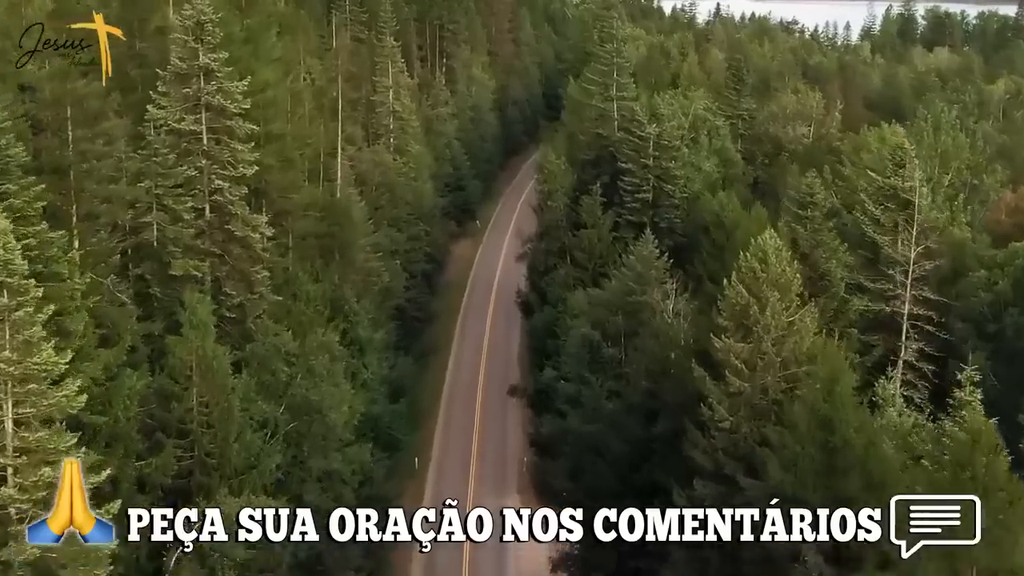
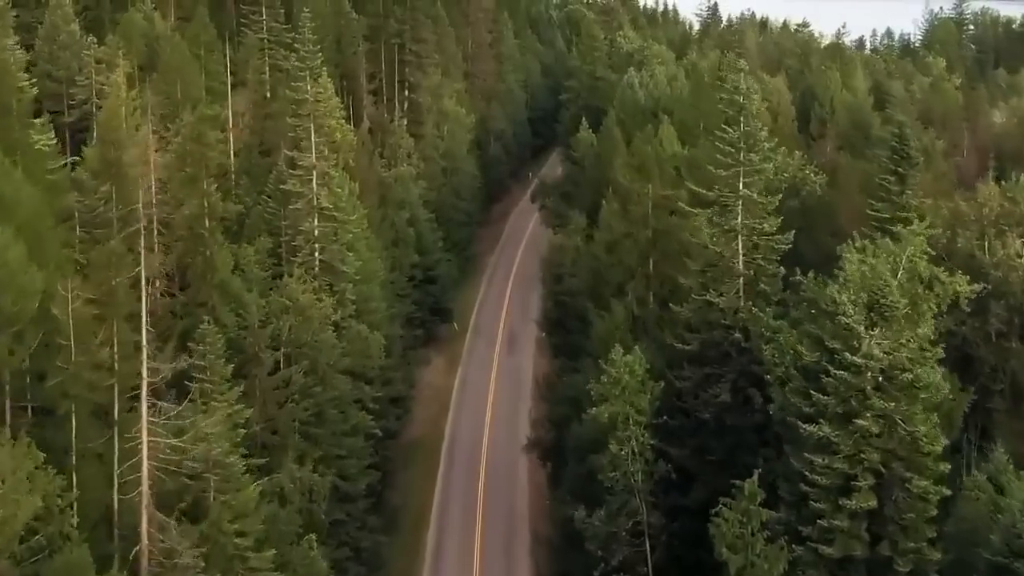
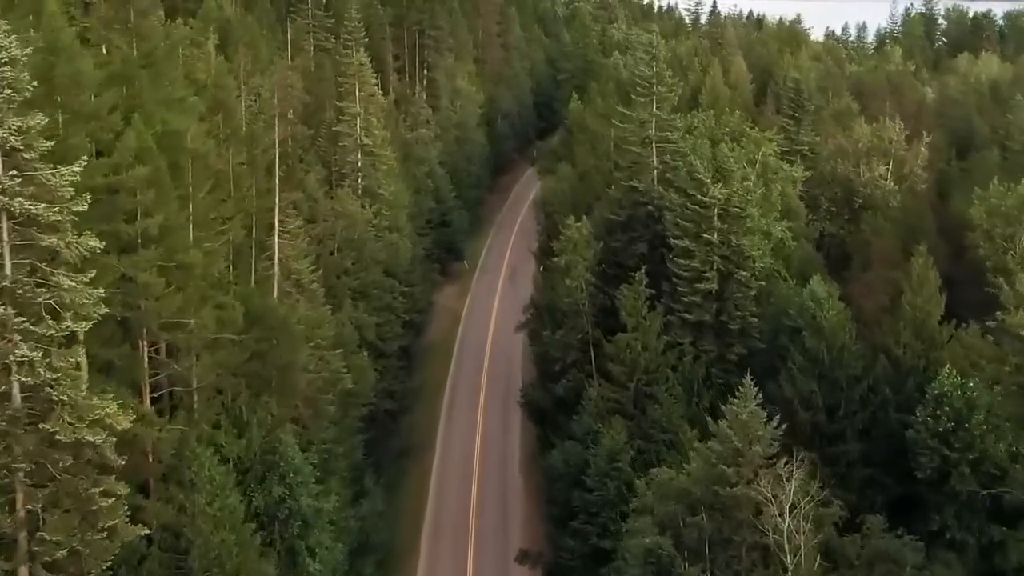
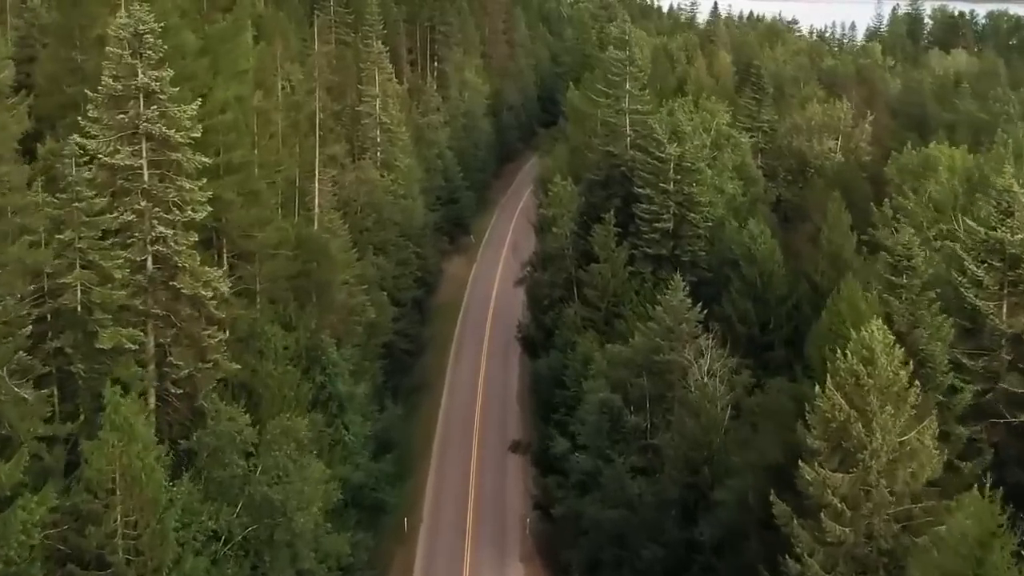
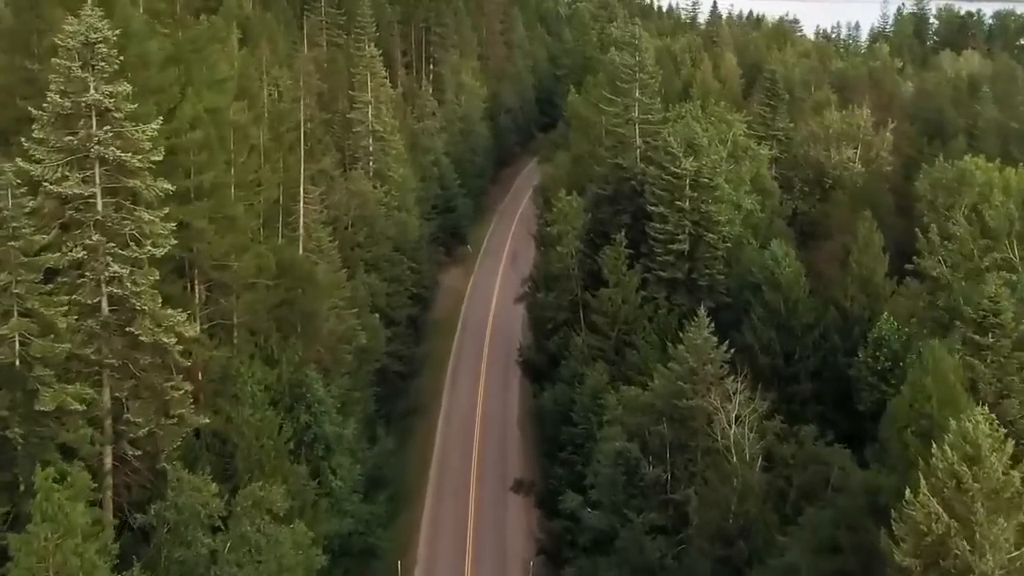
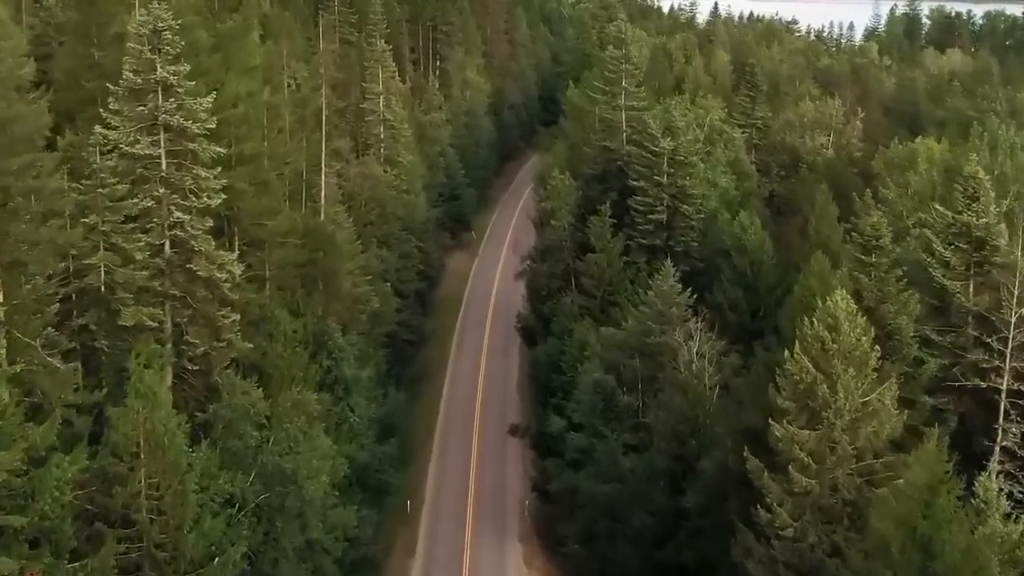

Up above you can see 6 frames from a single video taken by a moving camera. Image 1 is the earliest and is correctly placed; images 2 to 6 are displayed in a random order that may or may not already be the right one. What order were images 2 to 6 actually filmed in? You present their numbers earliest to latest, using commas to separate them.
6, 4, 5, 3, 2
